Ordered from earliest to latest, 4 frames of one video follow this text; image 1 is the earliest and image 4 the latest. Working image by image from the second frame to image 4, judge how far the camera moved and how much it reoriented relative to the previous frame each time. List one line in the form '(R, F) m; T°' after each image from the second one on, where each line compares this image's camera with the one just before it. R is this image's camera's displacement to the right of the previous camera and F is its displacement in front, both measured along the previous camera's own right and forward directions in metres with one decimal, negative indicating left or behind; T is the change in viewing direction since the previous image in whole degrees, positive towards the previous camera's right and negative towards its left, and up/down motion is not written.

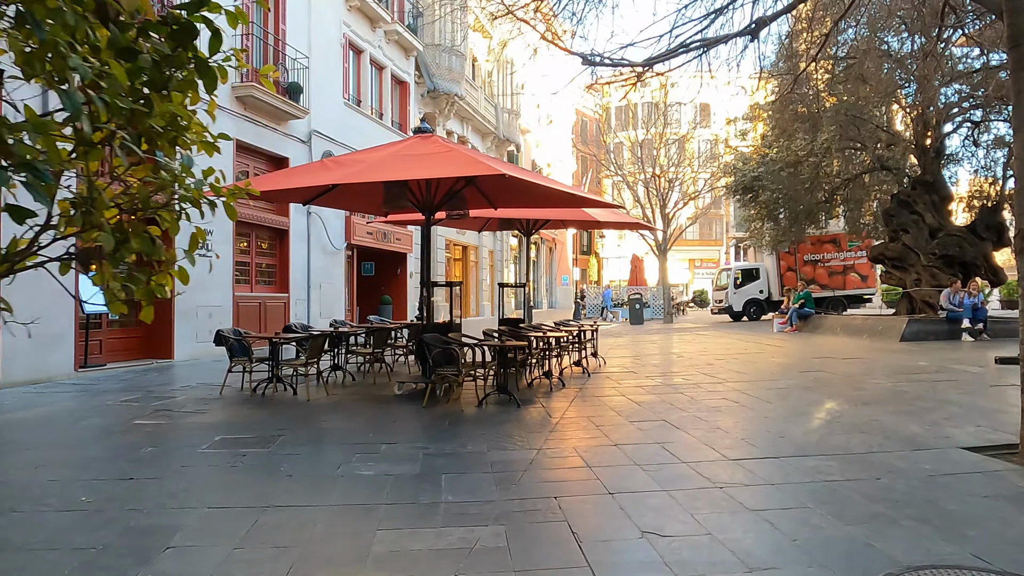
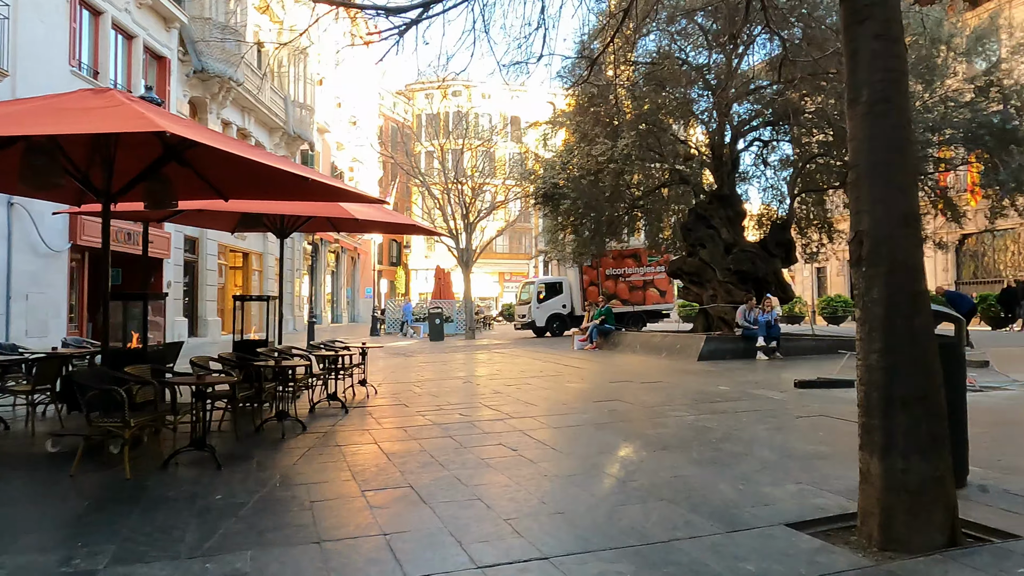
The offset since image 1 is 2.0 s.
(+0.8, +1.8) m; +14°
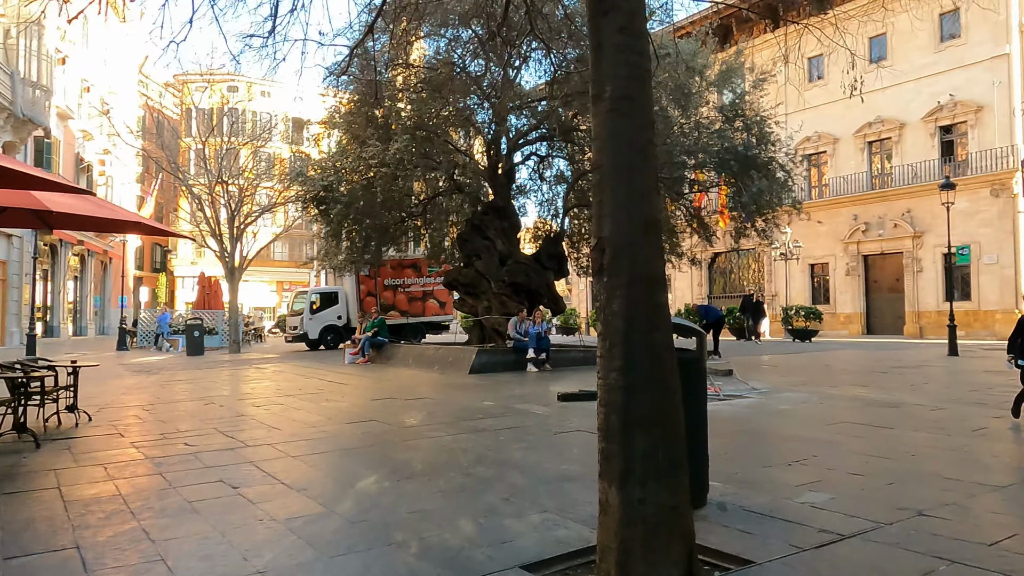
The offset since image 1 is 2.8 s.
(+0.4, +0.6) m; +16°
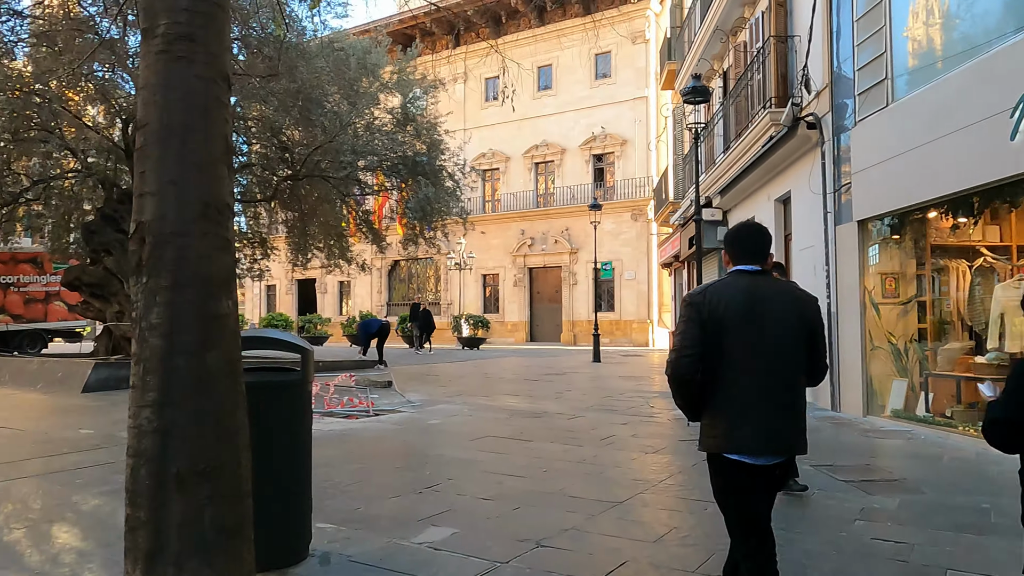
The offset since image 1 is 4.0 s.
(+0.6, +0.7) m; +23°
